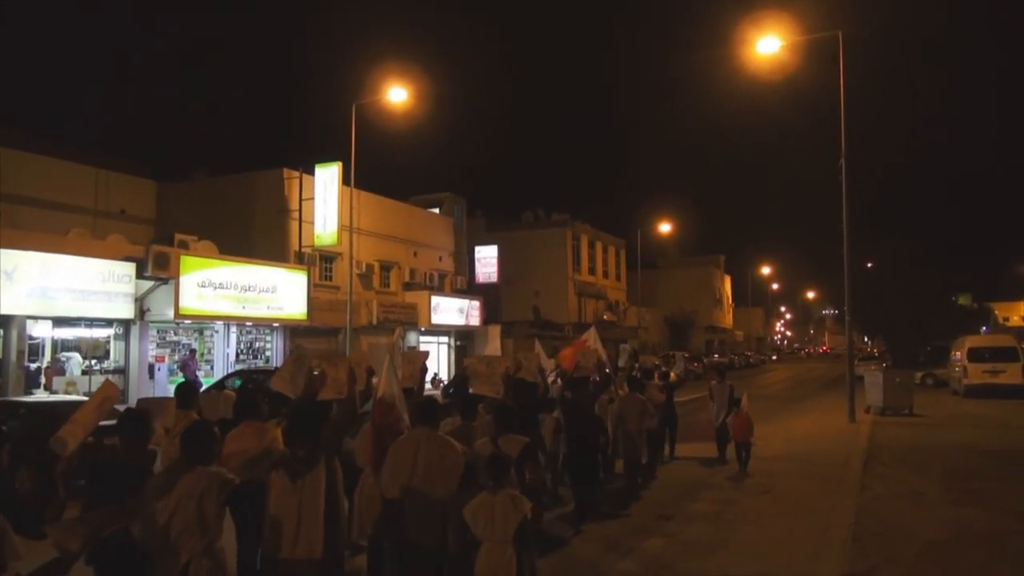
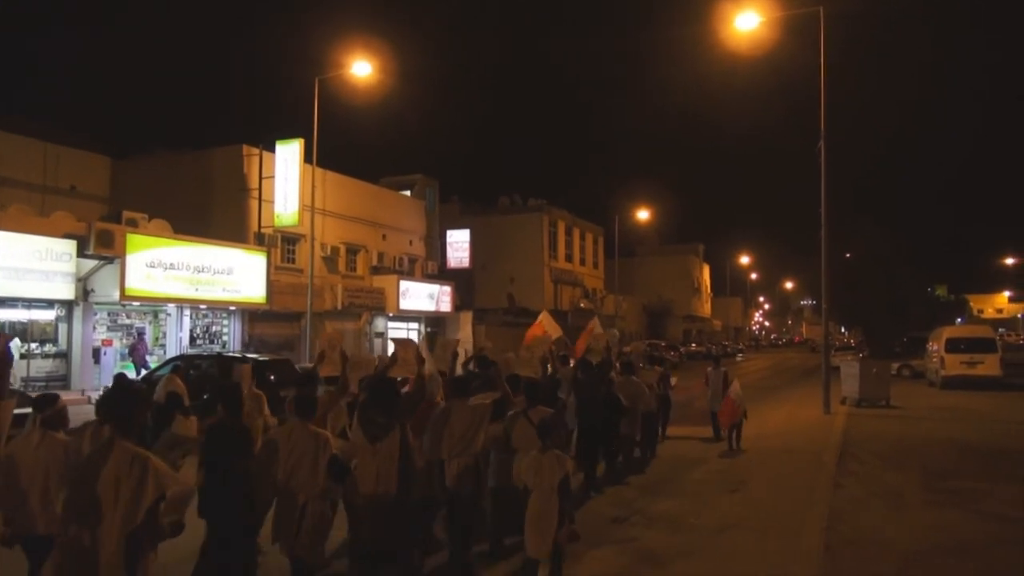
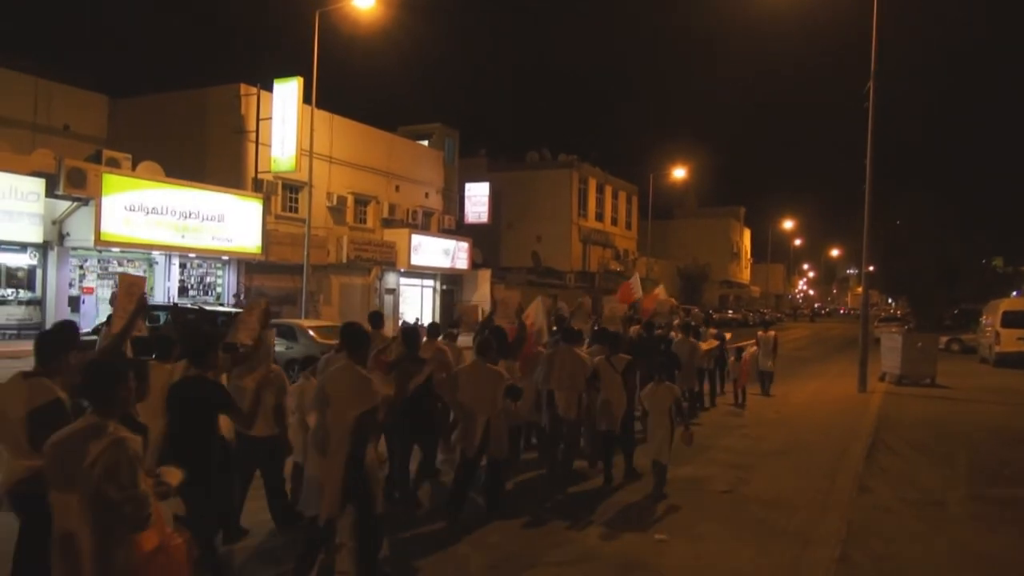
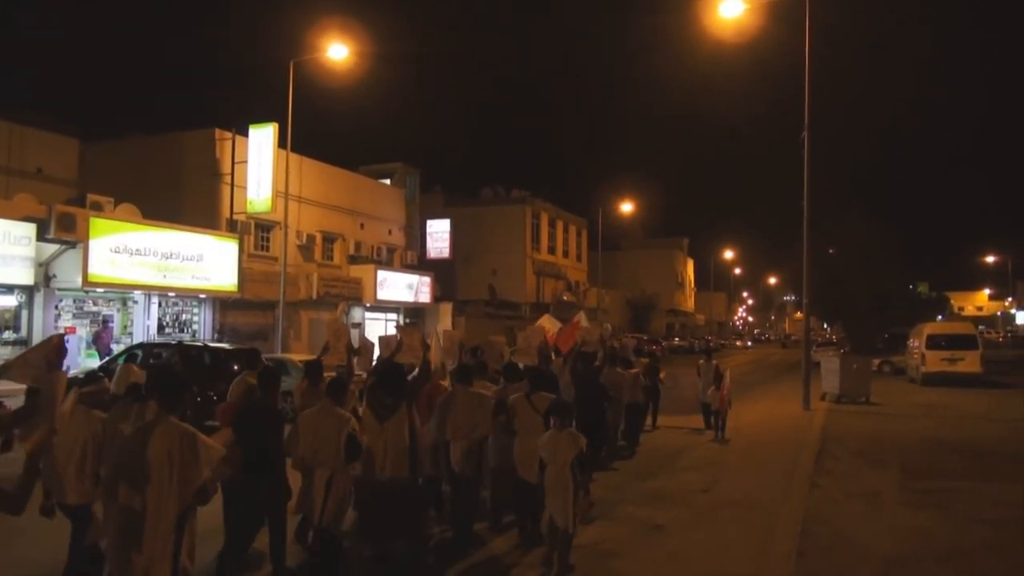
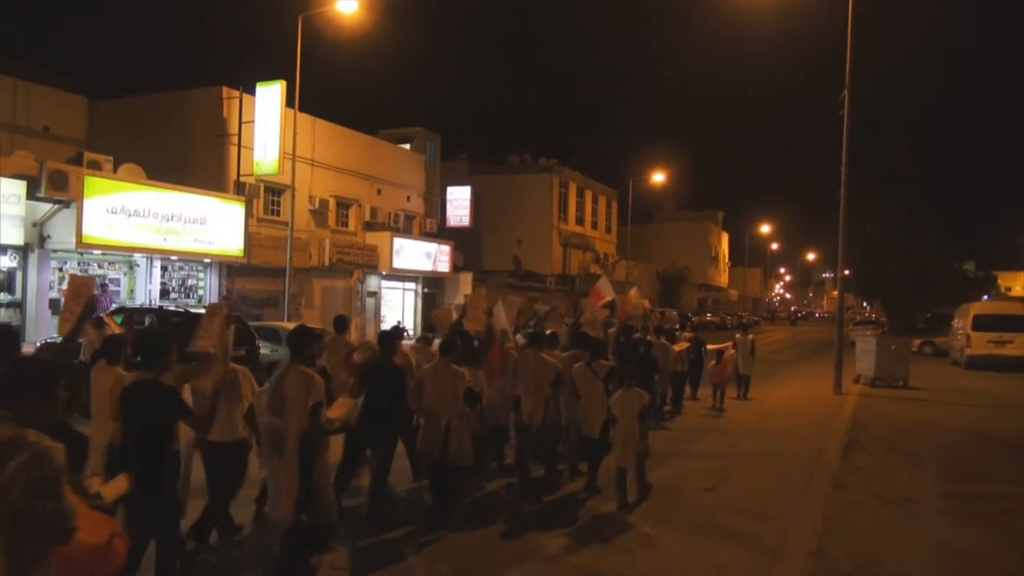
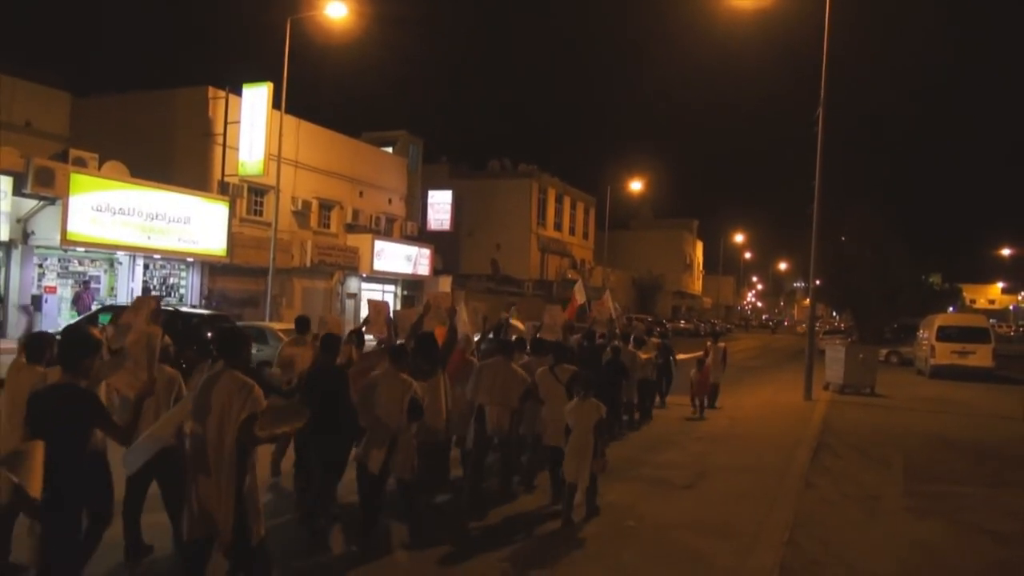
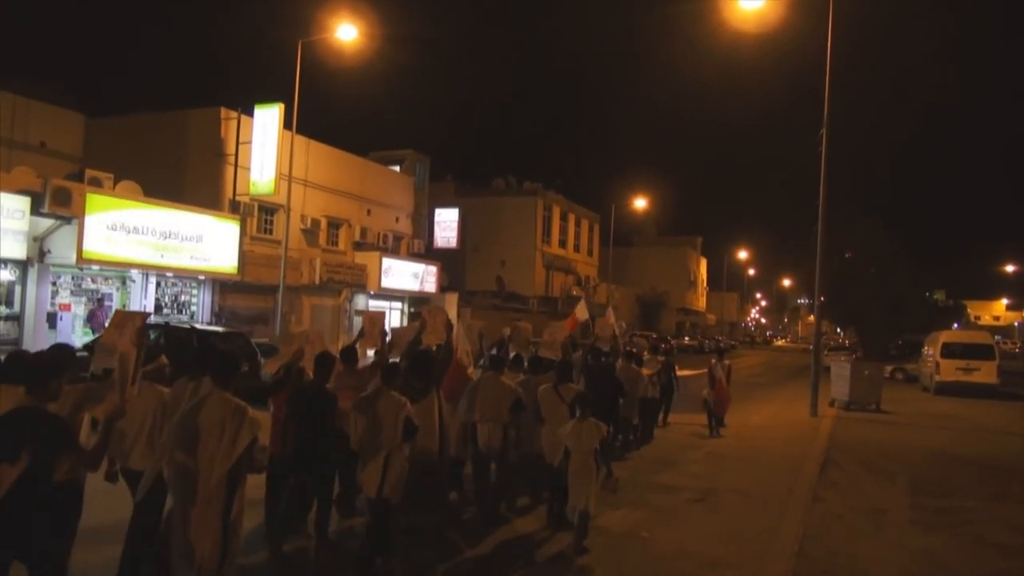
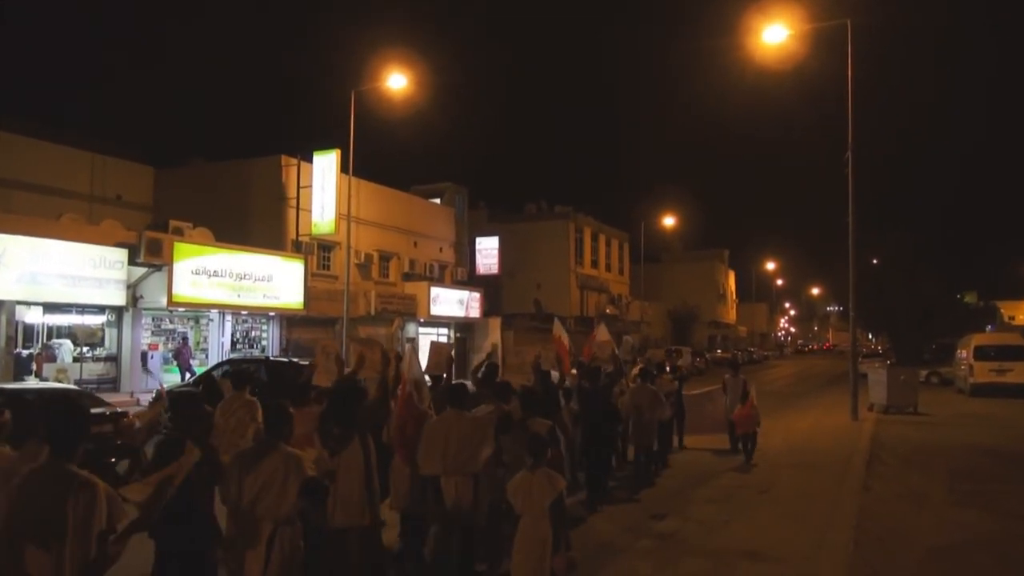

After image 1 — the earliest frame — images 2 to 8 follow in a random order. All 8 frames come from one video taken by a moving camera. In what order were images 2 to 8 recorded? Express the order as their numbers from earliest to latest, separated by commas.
8, 2, 4, 7, 6, 5, 3
